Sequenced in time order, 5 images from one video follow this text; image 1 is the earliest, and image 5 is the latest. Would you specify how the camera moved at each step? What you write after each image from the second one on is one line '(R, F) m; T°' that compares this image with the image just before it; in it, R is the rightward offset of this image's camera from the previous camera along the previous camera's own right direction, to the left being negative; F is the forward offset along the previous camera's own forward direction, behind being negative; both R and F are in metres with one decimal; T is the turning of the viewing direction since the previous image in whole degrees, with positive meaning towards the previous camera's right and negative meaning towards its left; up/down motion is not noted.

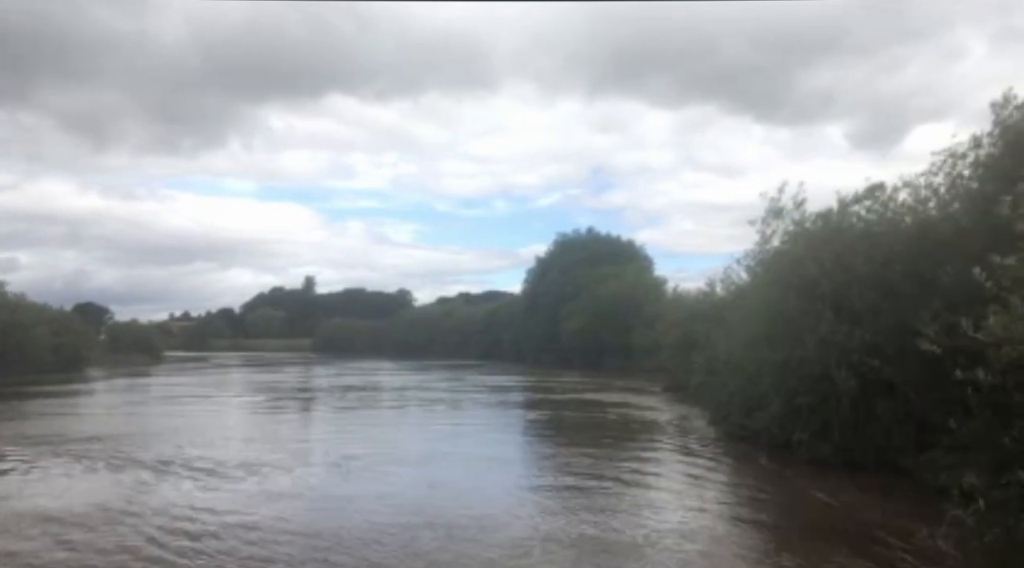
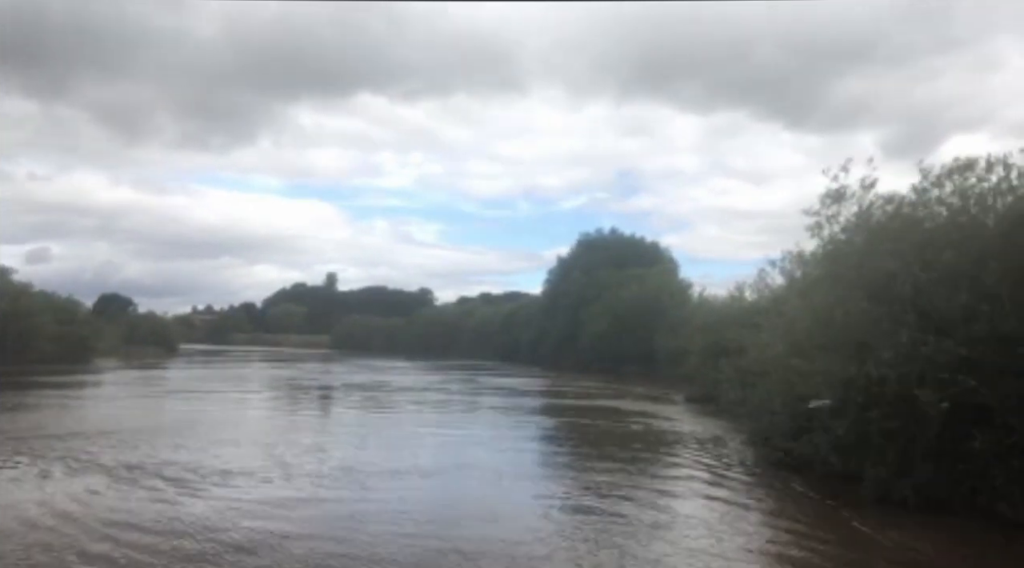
(+0.3, +2.2) m; -2°
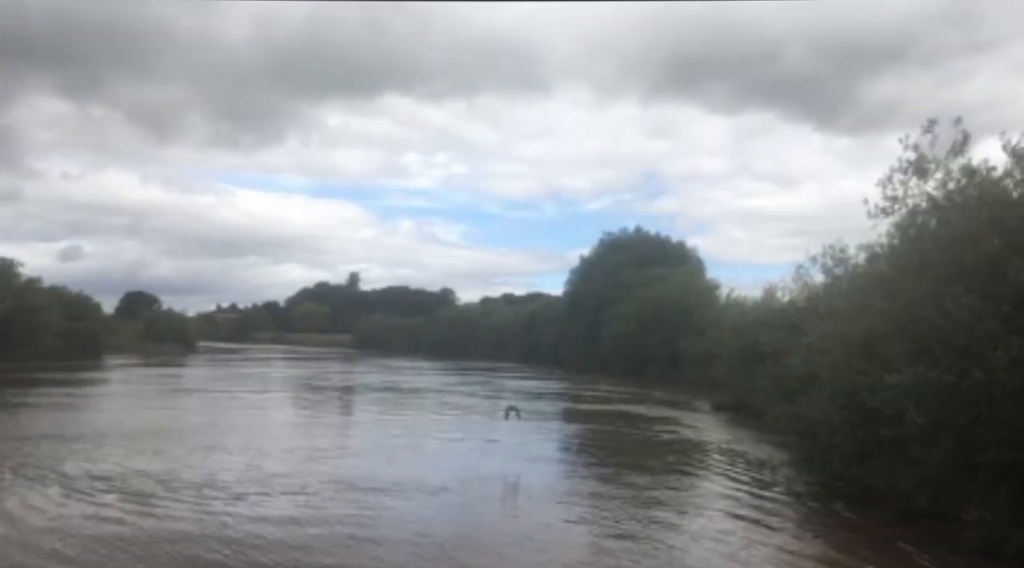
(+0.3, +2.0) m; -2°
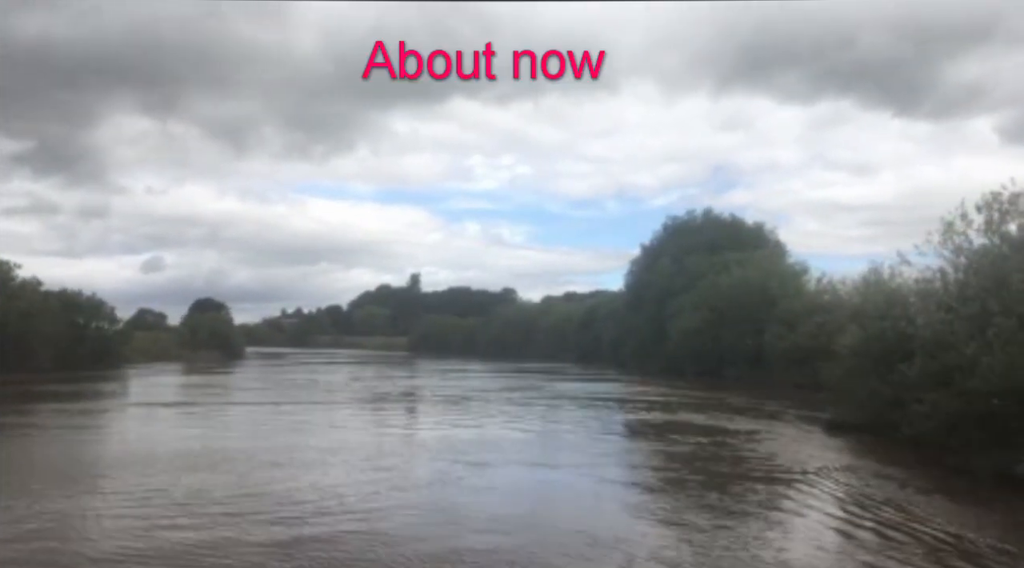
(+0.9, +7.0) m; -5°
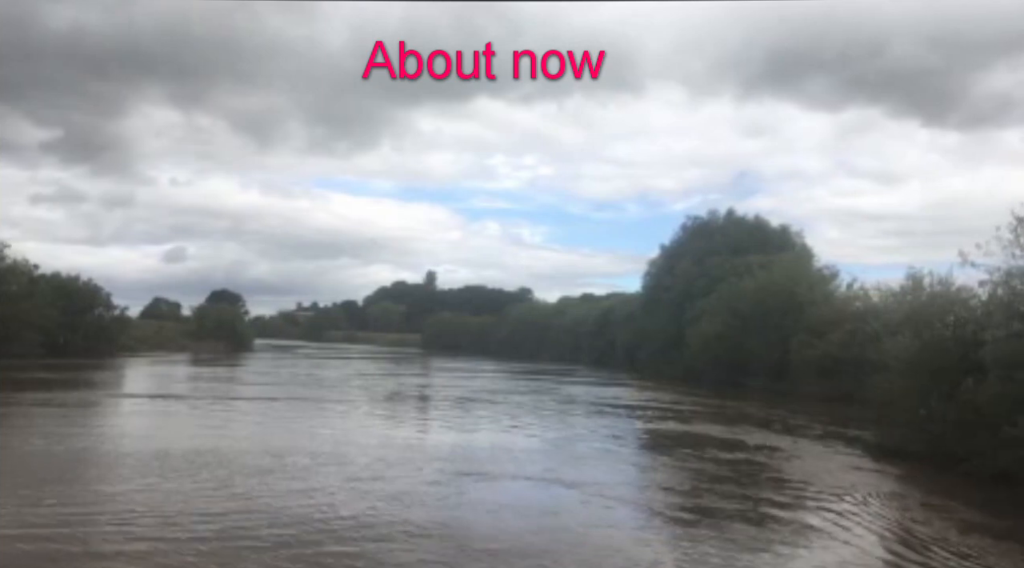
(+0.4, +2.3) m; -1°
